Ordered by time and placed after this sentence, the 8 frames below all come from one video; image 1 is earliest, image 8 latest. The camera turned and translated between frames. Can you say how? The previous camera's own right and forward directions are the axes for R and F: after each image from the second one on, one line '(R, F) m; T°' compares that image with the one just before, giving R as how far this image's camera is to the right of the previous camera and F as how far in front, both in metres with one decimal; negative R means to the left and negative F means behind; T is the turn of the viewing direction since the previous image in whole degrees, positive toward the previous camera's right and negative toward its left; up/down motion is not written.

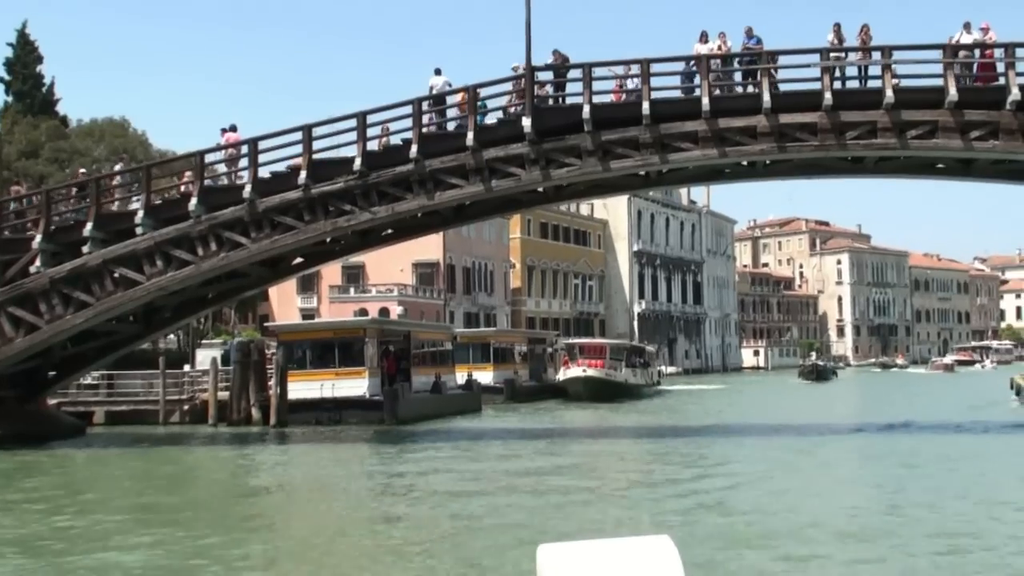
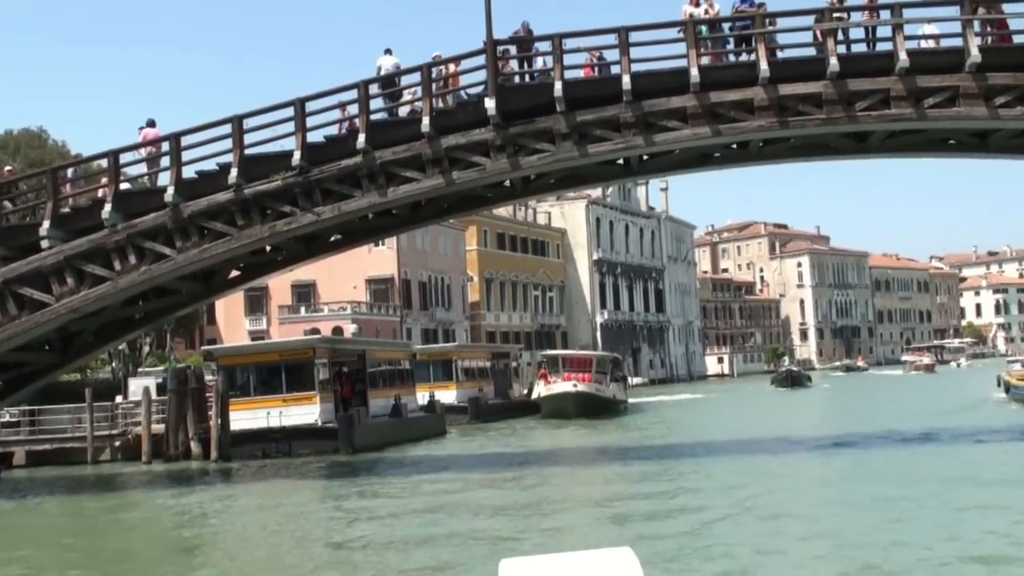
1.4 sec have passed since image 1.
(-0.2, +2.9) m; +2°
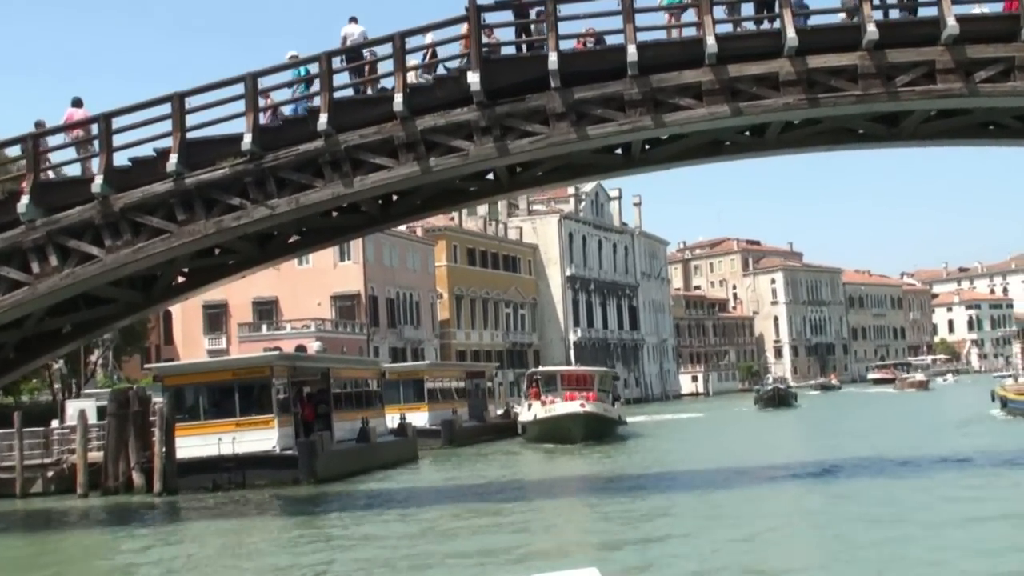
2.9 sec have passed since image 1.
(-0.3, +2.8) m; +2°
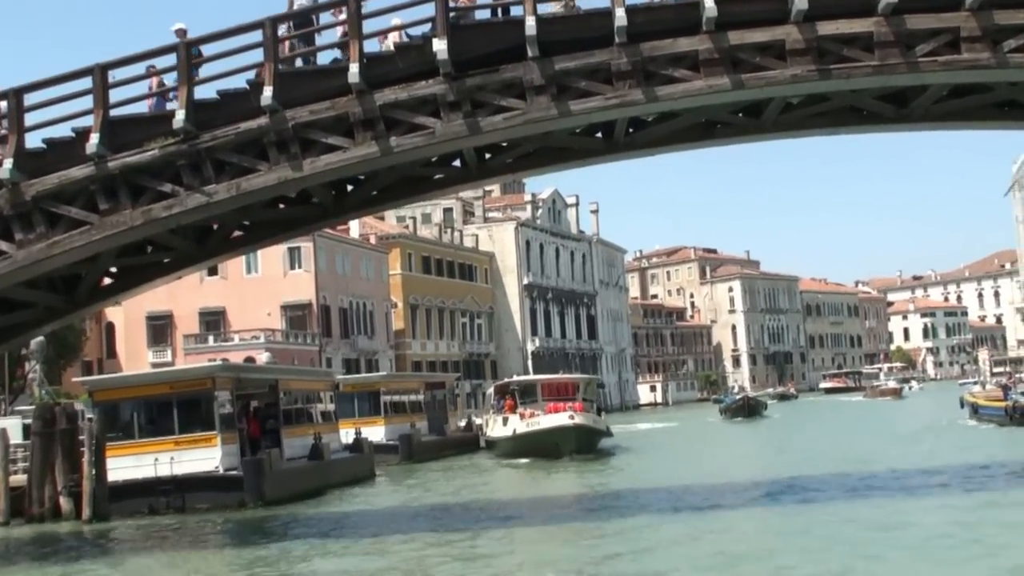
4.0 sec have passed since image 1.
(-0.2, +2.1) m; +2°
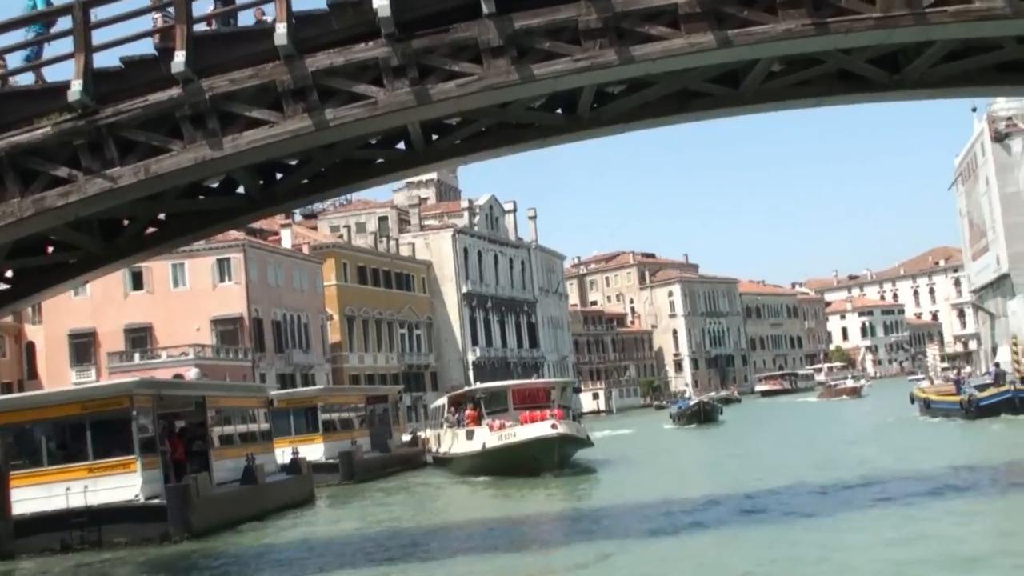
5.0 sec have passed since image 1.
(-0.2, +2.0) m; +3°
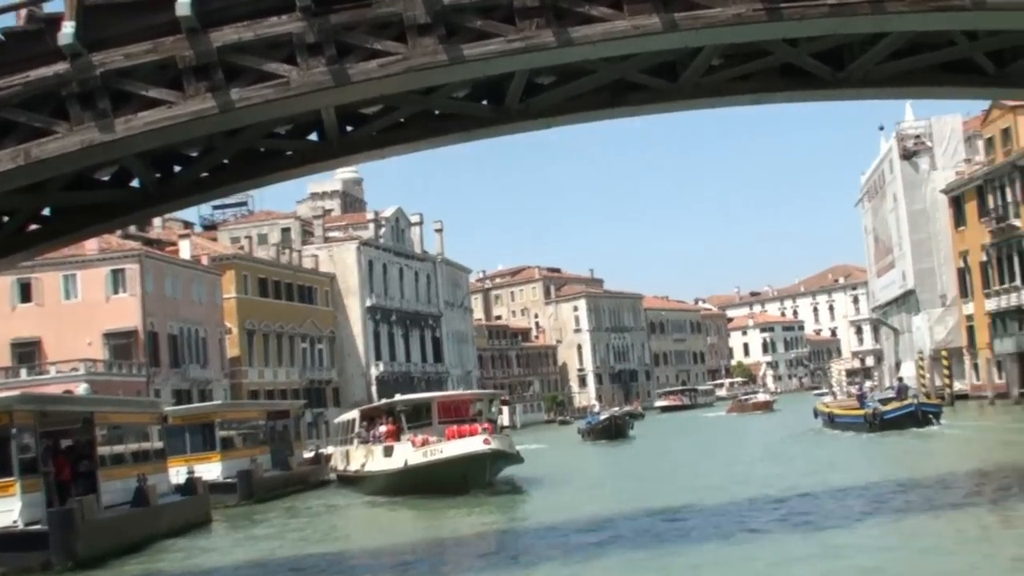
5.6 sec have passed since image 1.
(-0.2, +1.2) m; +4°
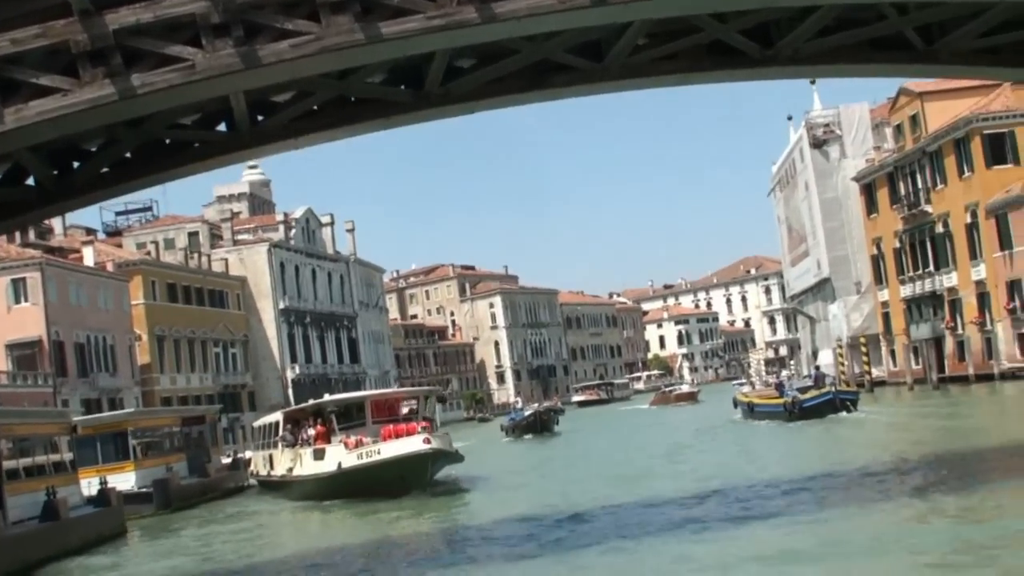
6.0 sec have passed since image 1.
(-0.1, +0.6) m; +4°
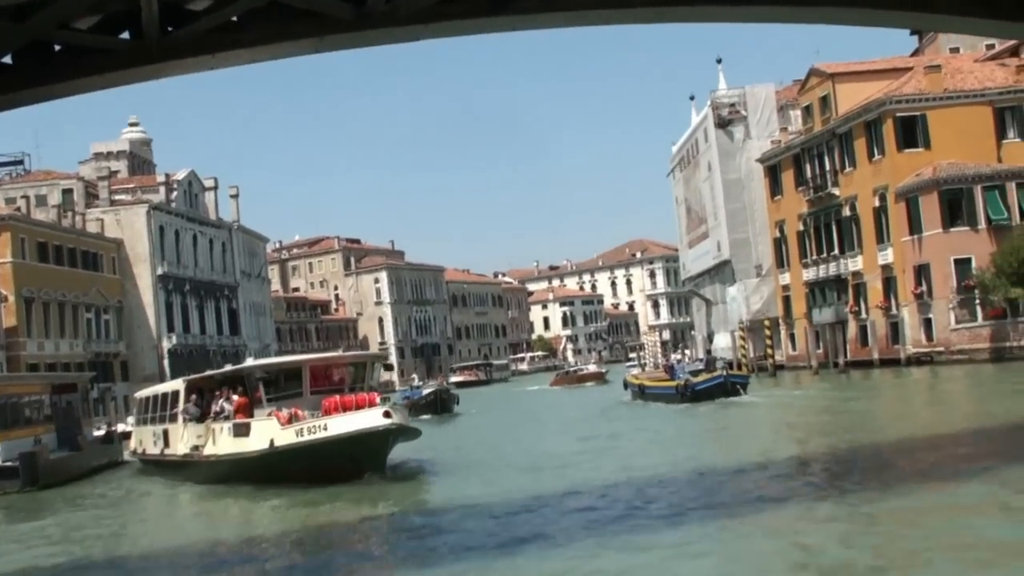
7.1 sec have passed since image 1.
(-0.6, +1.7) m; +5°
